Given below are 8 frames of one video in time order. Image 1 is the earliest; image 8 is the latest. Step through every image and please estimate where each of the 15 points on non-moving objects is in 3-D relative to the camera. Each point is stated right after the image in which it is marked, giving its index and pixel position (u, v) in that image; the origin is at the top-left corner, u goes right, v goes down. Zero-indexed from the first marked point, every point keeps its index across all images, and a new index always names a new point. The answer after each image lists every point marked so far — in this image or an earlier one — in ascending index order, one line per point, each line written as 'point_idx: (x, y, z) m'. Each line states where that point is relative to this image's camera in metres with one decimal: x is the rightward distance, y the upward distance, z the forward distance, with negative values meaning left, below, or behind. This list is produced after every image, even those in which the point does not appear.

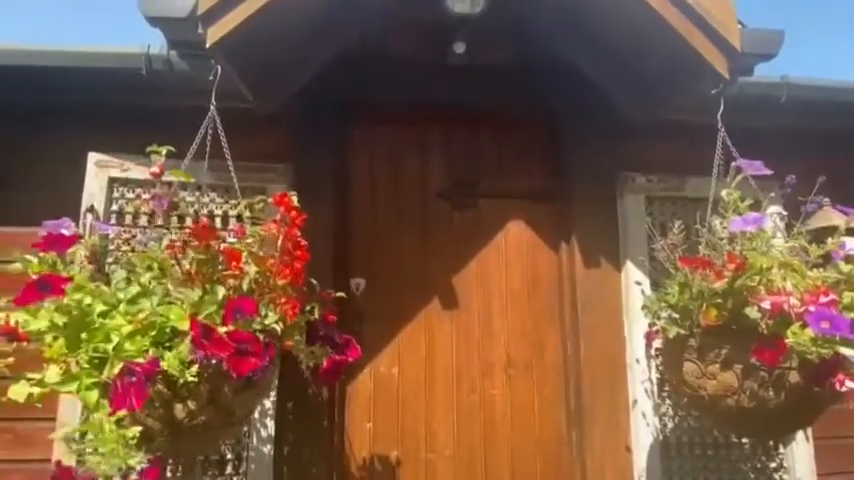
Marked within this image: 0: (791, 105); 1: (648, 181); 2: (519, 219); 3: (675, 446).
0: (+2.1, +0.8, +2.3) m
1: (+1.3, +0.4, +2.4) m
2: (+0.5, +0.1, +2.5) m
3: (+1.4, -1.2, +2.3) m
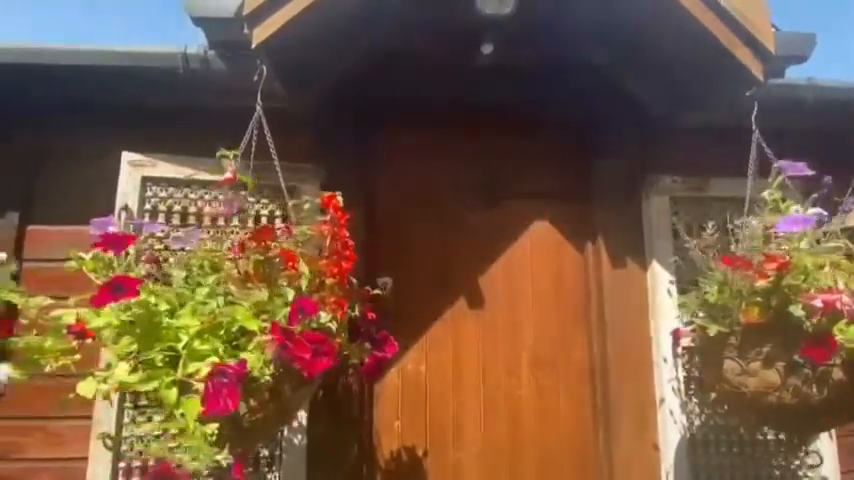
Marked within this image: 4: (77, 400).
0: (+2.3, +0.8, +2.3) m
1: (+1.5, +0.4, +2.5) m
2: (+0.7, +0.1, +2.5) m
3: (+1.6, -1.2, +2.4) m
4: (-1.8, -0.8, +2.1) m
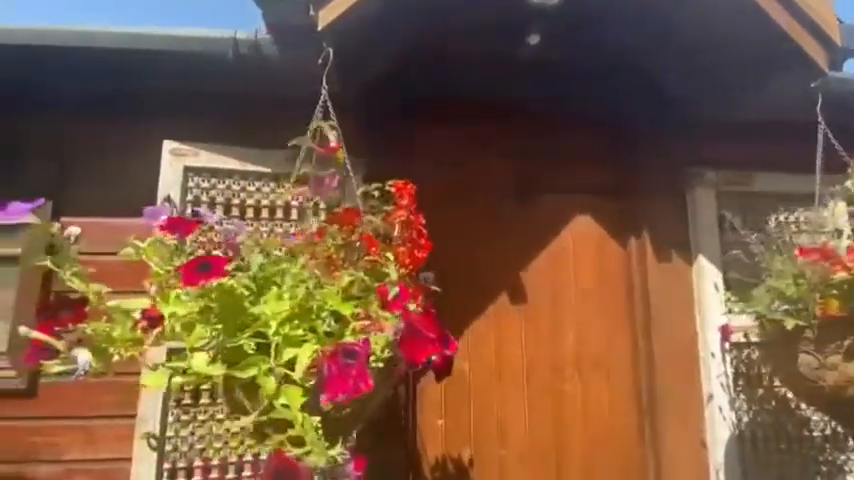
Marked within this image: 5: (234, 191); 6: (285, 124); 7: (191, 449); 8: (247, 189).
0: (+2.6, +0.8, +2.3) m
1: (+1.8, +0.4, +2.4) m
2: (+0.9, +0.2, +2.4) m
3: (+1.9, -1.2, +2.3) m
4: (-1.6, -0.8, +2.0) m
5: (-1.0, +0.3, +2.1) m
6: (-0.8, +0.6, +2.2) m
7: (-1.1, -1.0, +1.9) m
8: (-0.9, +0.3, +2.1) m
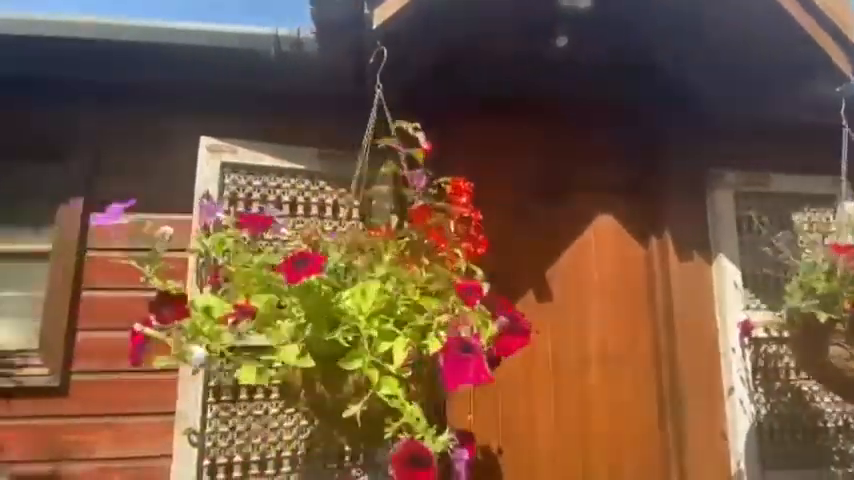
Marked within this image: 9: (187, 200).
0: (+2.7, +0.8, +2.4) m
1: (+1.9, +0.4, +2.5) m
2: (+1.1, +0.2, +2.5) m
3: (+2.0, -1.1, +2.4) m
4: (-1.4, -0.8, +2.0) m
5: (-0.8, +0.3, +2.1) m
6: (-0.6, +0.6, +2.2) m
7: (-0.9, -1.0, +1.9) m
8: (-0.8, +0.3, +2.1) m
9: (-1.2, +0.2, +2.1) m
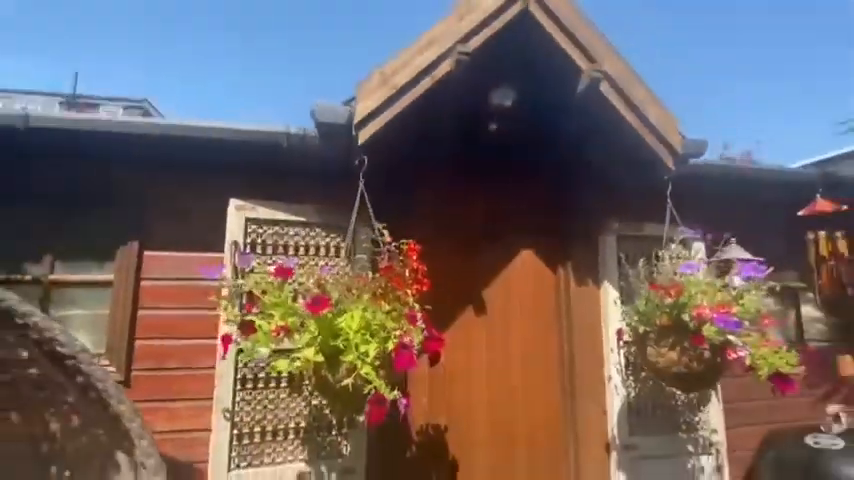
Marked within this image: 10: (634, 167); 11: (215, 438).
0: (+2.5, +0.5, +3.4) m
1: (+1.7, +0.1, +3.5) m
2: (+0.8, -0.1, +3.4) m
3: (+1.8, -1.4, +3.4) m
4: (-1.6, -1.0, +2.8) m
5: (-1.1, 0.0, +2.9) m
6: (-0.8, +0.4, +3.0) m
7: (-1.2, -1.2, +2.7) m
8: (-1.0, 0.0, +2.9) m
9: (-1.5, 0.0, +2.9) m
10: (+1.7, +0.6, +3.3) m
11: (-1.4, -1.3, +2.6) m
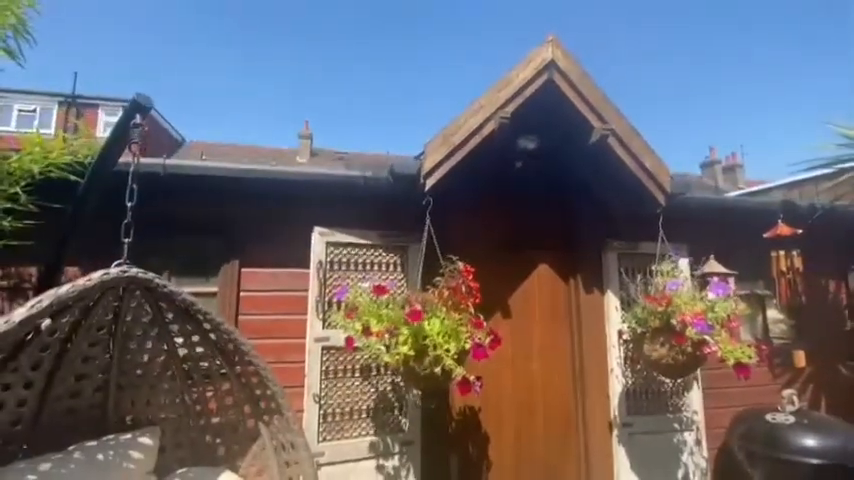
0: (+2.9, +0.4, +4.2) m
1: (+2.0, 0.0, +4.3) m
2: (+1.2, -0.3, +4.2) m
3: (+2.1, -1.6, +4.2) m
4: (-1.2, -1.2, +3.5) m
5: (-0.7, -0.1, +3.6) m
6: (-0.4, +0.2, +3.7) m
7: (-0.8, -1.4, +3.4) m
8: (-0.6, -0.1, +3.6) m
9: (-1.1, -0.2, +3.6) m
10: (+2.1, +0.4, +4.1) m
11: (-1.0, -1.5, +3.4) m
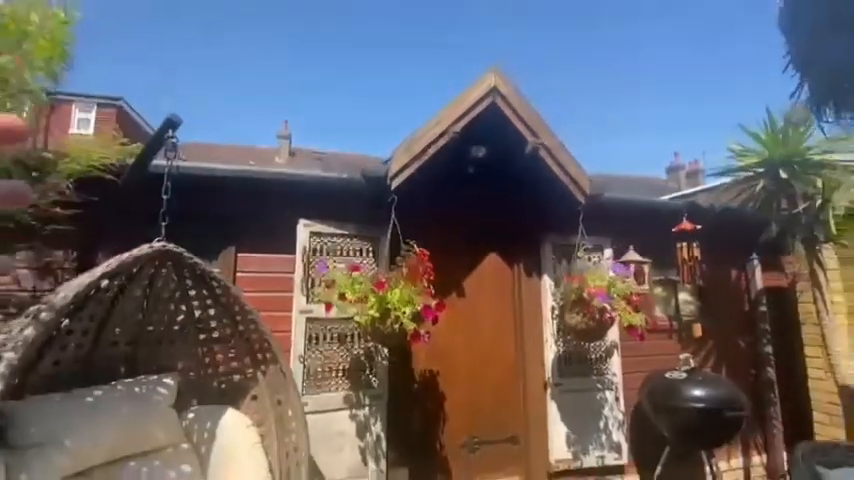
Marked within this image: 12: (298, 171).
0: (+2.5, +0.4, +5.2) m
1: (+1.6, 0.0, +5.2) m
2: (+0.8, -0.2, +5.1) m
3: (+1.7, -1.5, +5.1) m
4: (-1.6, -1.1, +4.2) m
5: (-1.0, 0.0, +4.4) m
6: (-0.8, +0.3, +4.5) m
7: (-1.2, -1.3, +4.2) m
8: (-1.0, 0.0, +4.4) m
9: (-1.5, -0.1, +4.3) m
10: (+1.7, +0.5, +5.0) m
11: (-1.4, -1.4, +4.1) m
12: (-1.3, +0.7, +4.2) m
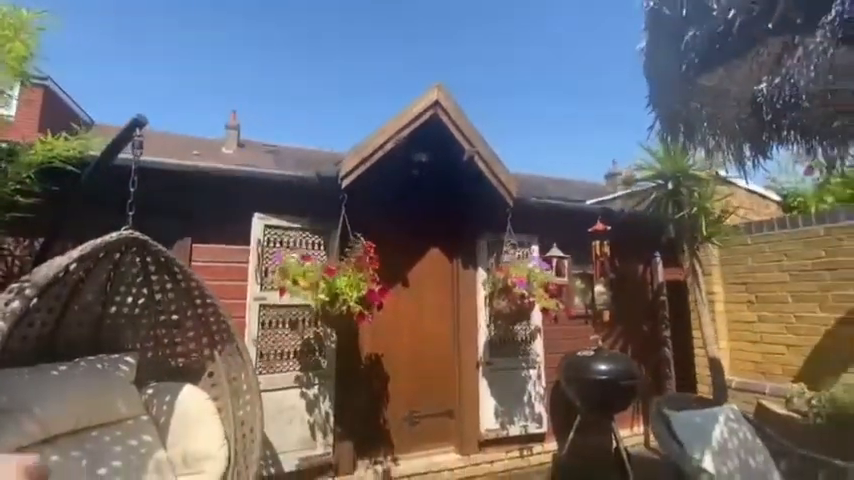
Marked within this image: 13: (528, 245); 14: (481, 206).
0: (+1.7, +0.5, +5.9) m
1: (+0.9, +0.1, +5.9) m
2: (+0.1, -0.1, +5.6) m
3: (+1.0, -1.5, +5.8) m
4: (-2.2, -1.0, +4.5) m
5: (-1.7, +0.1, +4.8) m
6: (-1.5, +0.4, +4.9) m
7: (-1.8, -1.2, +4.6) m
8: (-1.6, +0.1, +4.8) m
9: (-2.1, 0.0, +4.6) m
10: (+1.0, +0.5, +5.7) m
11: (-2.0, -1.3, +4.5) m
12: (-1.9, +0.8, +4.6) m
13: (+1.5, -0.1, +6.0) m
14: (+0.8, +0.5, +5.8) m
